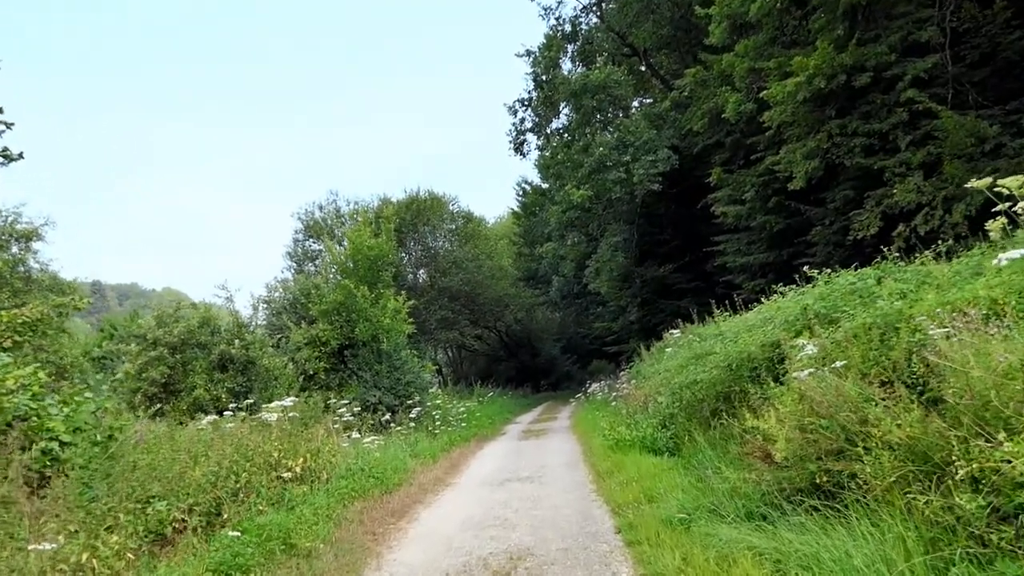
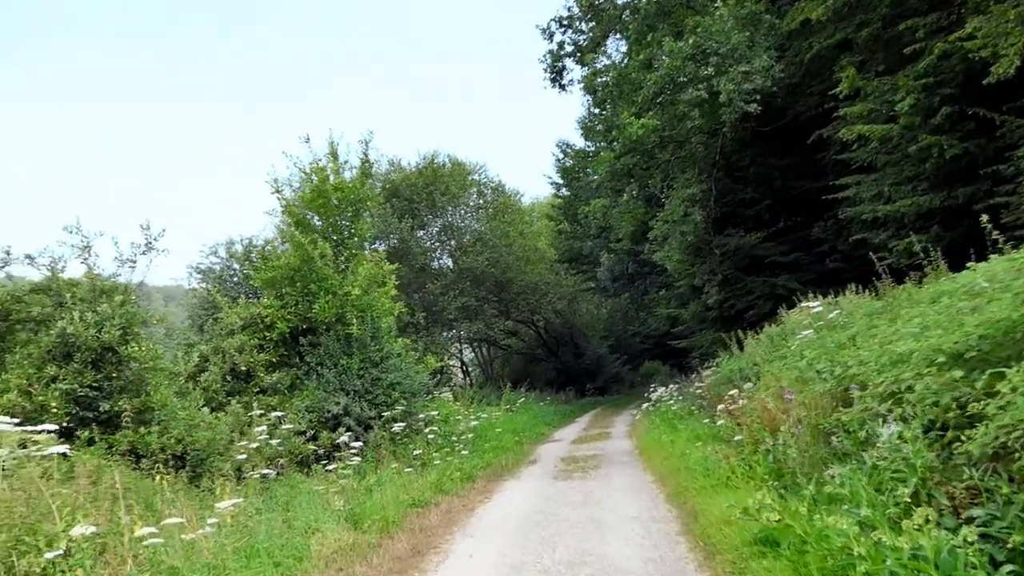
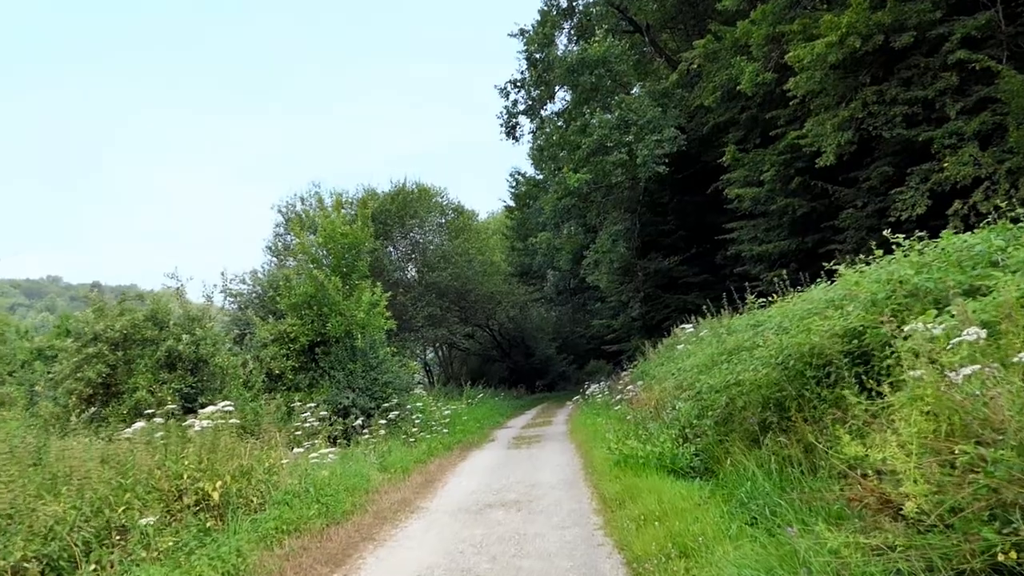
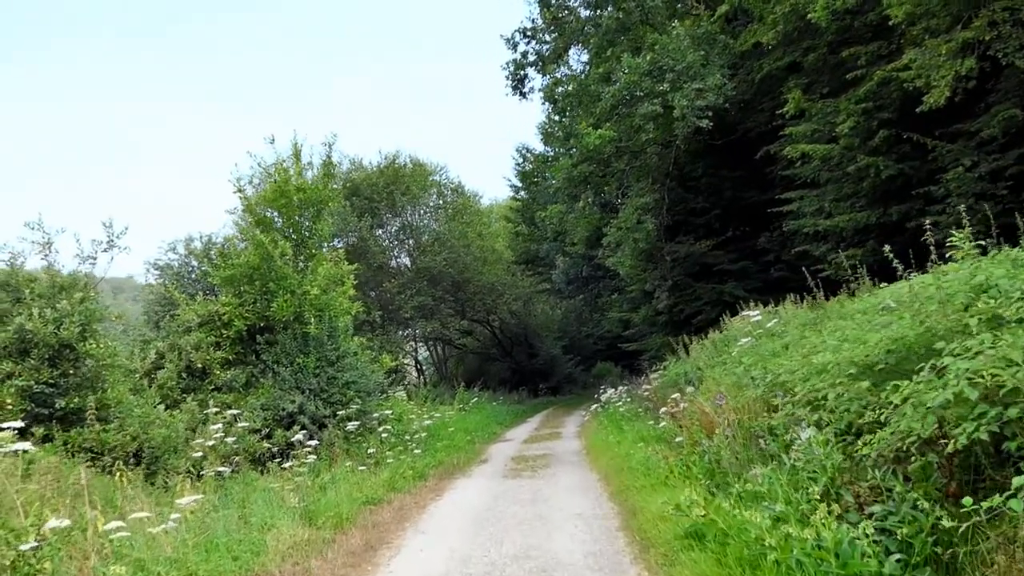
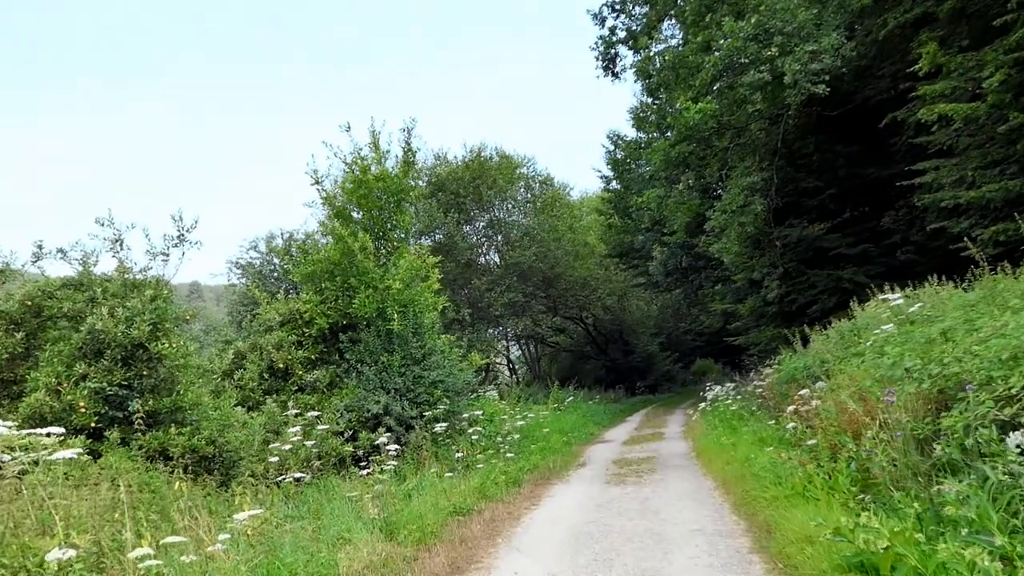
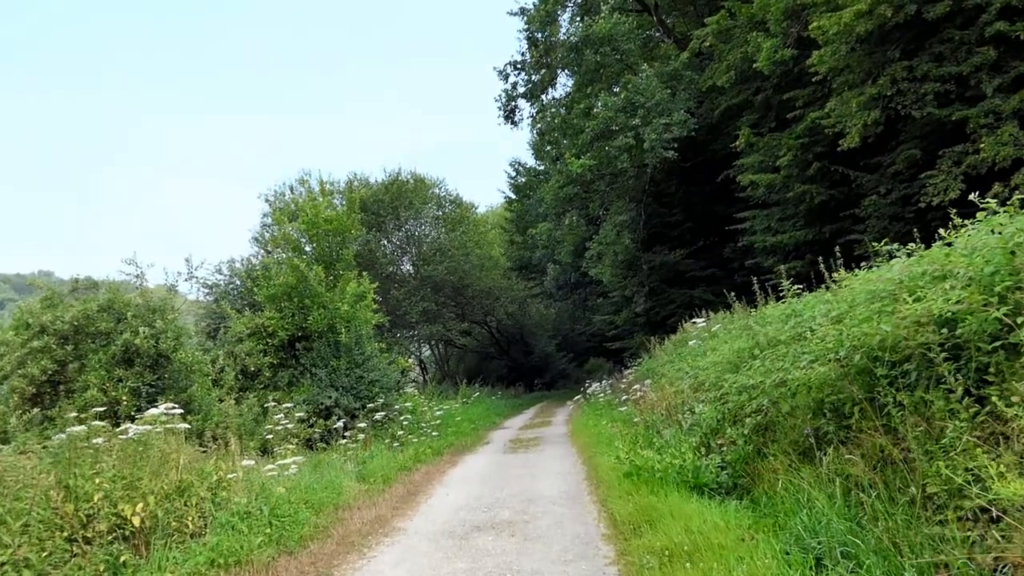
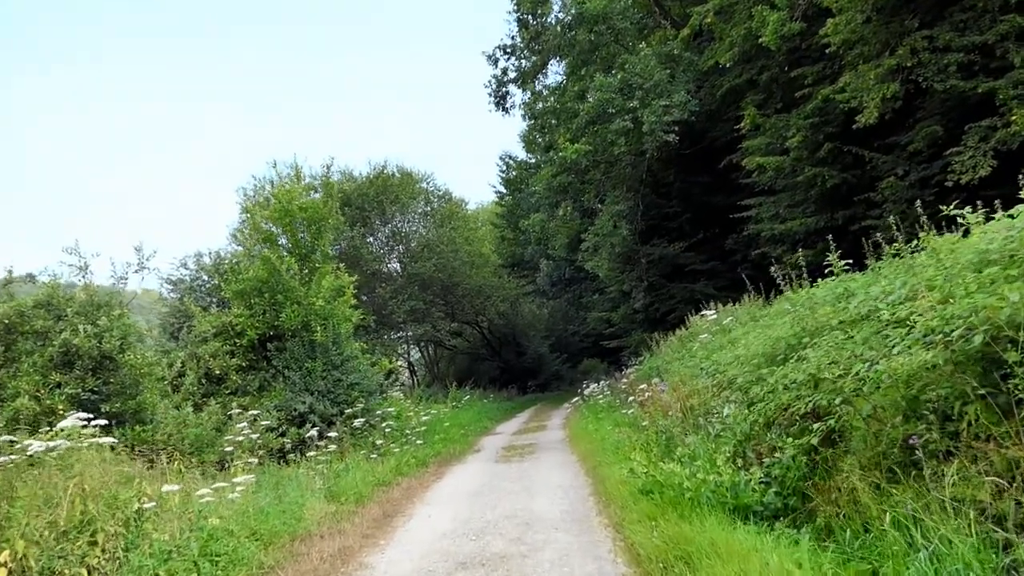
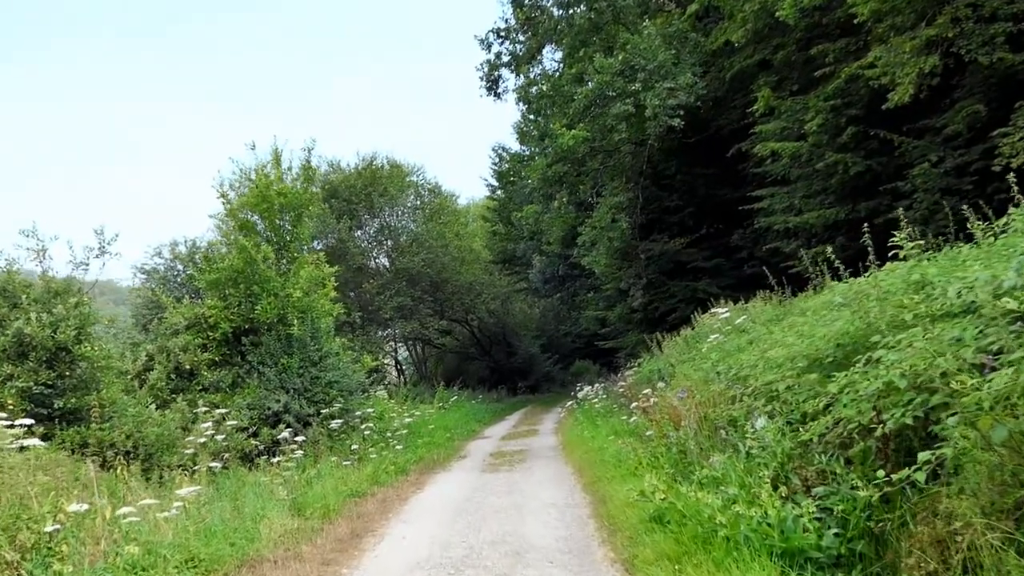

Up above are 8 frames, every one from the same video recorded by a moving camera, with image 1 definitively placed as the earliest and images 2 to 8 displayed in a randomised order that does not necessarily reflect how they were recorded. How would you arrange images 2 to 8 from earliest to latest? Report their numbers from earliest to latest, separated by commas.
3, 6, 7, 8, 4, 2, 5
